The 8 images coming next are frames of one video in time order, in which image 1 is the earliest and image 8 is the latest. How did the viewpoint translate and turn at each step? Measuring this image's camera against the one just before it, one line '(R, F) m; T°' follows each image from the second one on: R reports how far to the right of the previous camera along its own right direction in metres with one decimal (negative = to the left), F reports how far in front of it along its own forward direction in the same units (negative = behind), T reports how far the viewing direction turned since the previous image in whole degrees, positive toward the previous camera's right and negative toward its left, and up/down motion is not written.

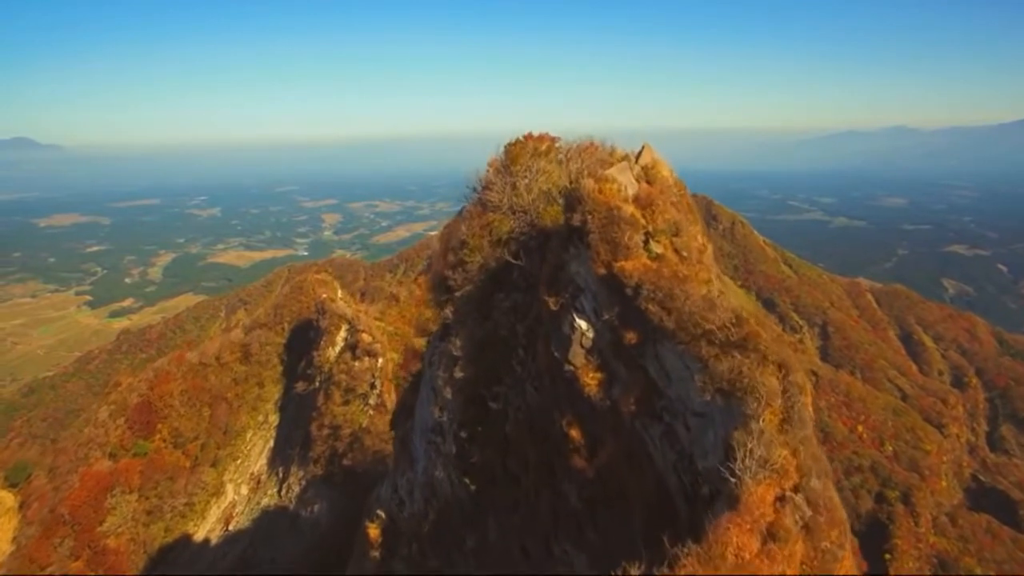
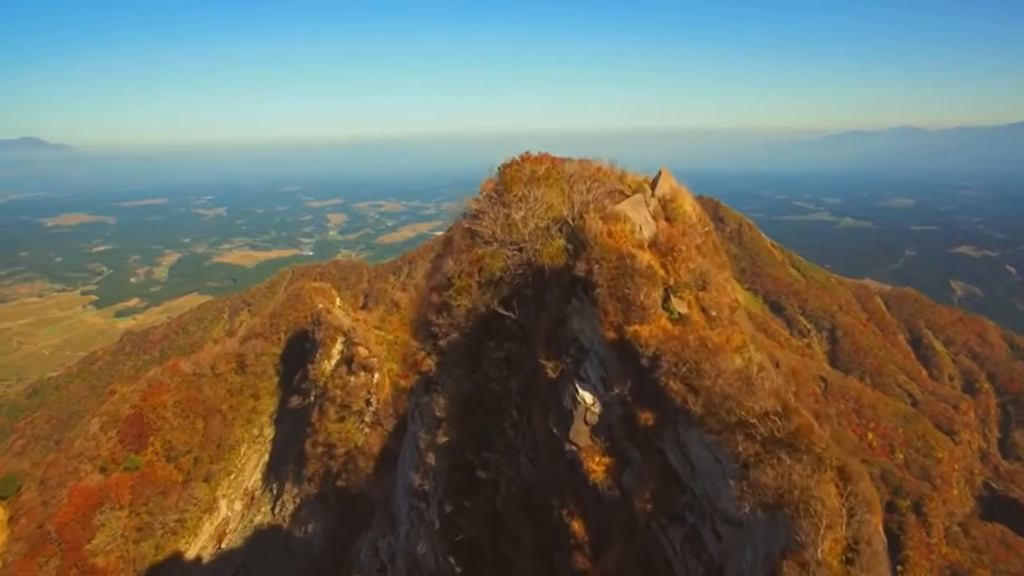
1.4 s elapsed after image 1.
(+0.1, +0.9) m; 0°
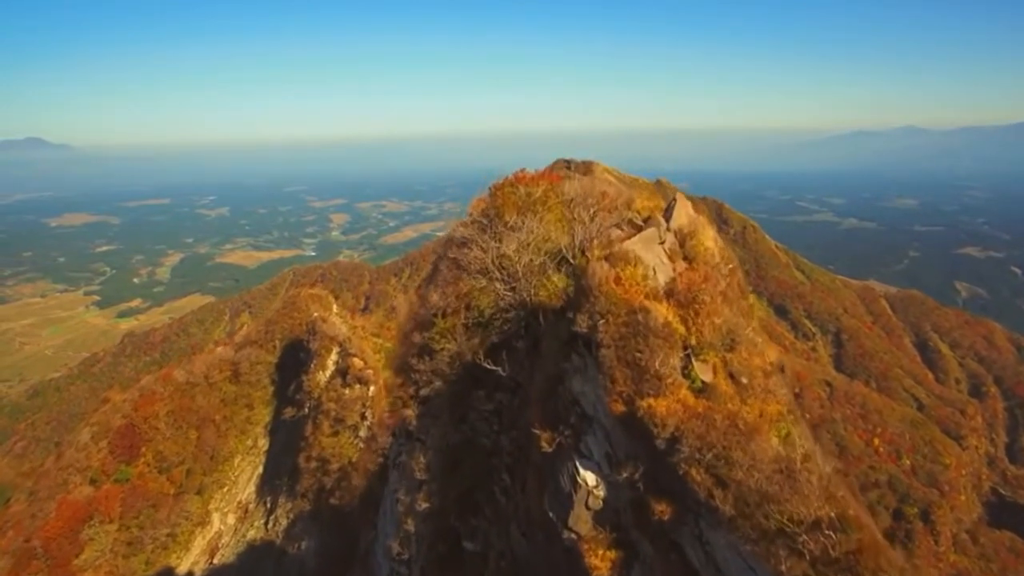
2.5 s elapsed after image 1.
(+0.1, +0.7) m; 0°
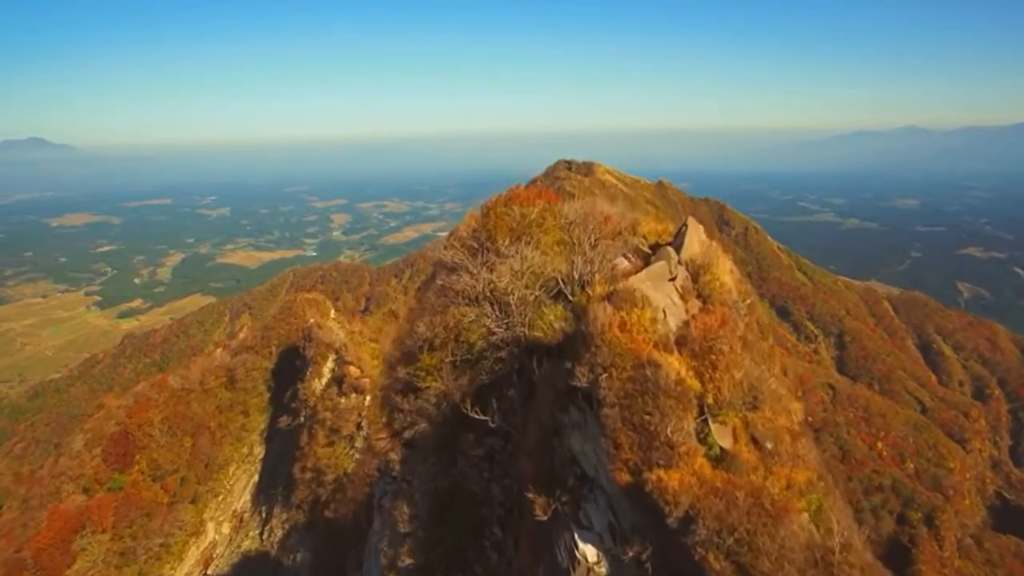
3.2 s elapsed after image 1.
(+0.1, +0.4) m; 0°
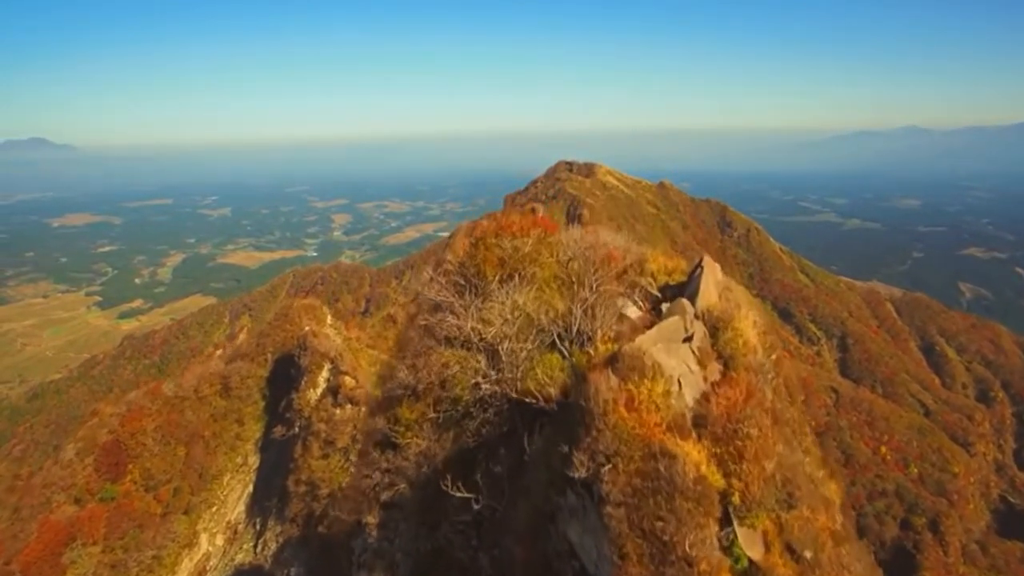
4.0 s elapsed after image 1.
(+0.1, +0.5) m; 0°
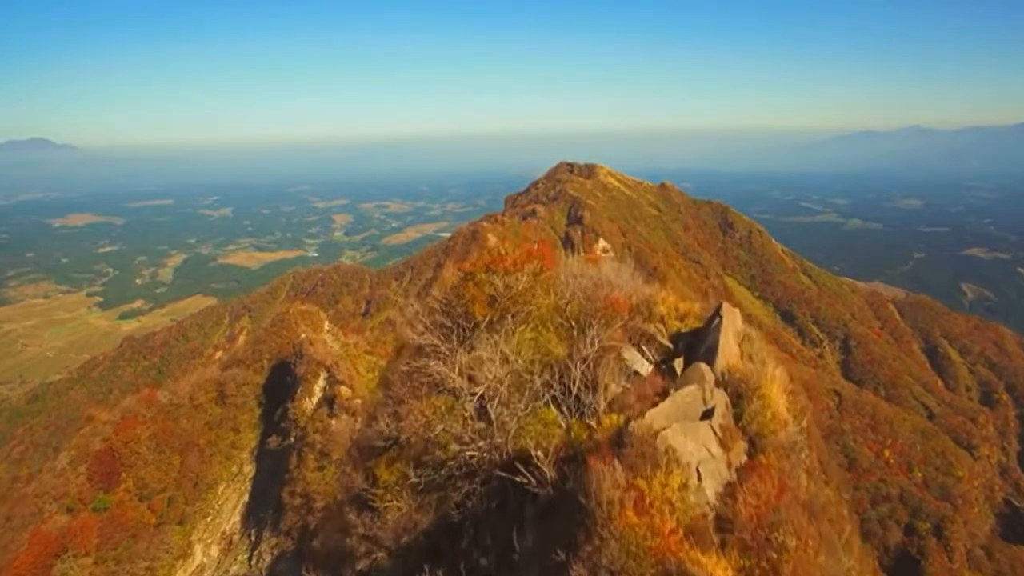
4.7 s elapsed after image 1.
(0.0, +0.4) m; 0°
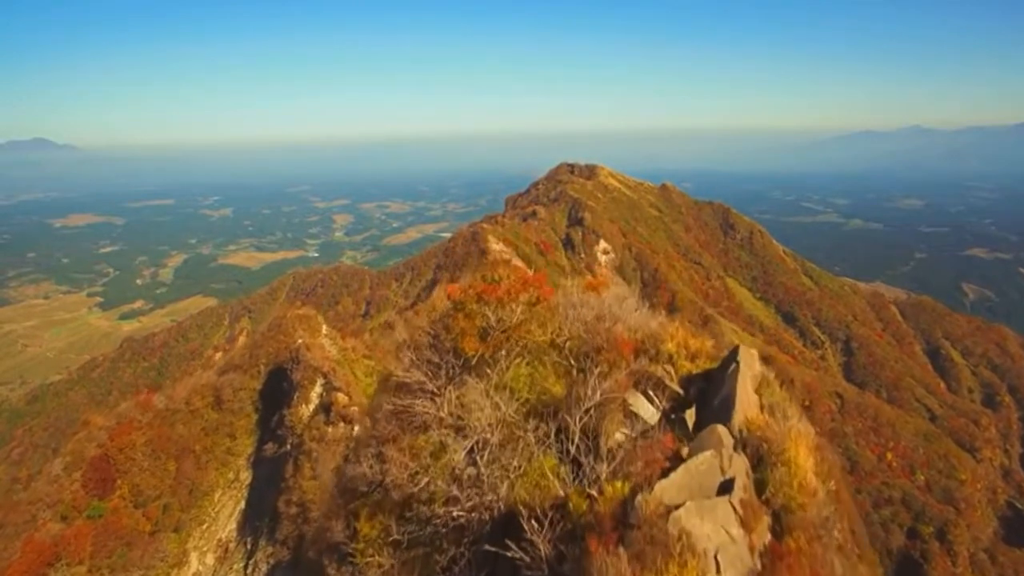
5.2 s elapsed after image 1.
(0.0, +0.3) m; 0°
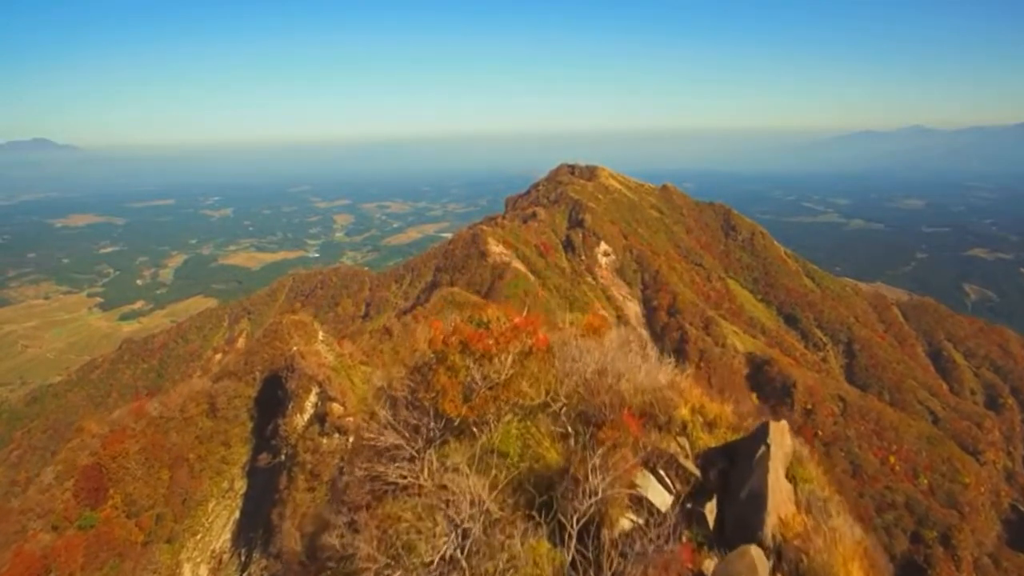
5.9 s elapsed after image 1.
(+0.1, +0.4) m; 0°
